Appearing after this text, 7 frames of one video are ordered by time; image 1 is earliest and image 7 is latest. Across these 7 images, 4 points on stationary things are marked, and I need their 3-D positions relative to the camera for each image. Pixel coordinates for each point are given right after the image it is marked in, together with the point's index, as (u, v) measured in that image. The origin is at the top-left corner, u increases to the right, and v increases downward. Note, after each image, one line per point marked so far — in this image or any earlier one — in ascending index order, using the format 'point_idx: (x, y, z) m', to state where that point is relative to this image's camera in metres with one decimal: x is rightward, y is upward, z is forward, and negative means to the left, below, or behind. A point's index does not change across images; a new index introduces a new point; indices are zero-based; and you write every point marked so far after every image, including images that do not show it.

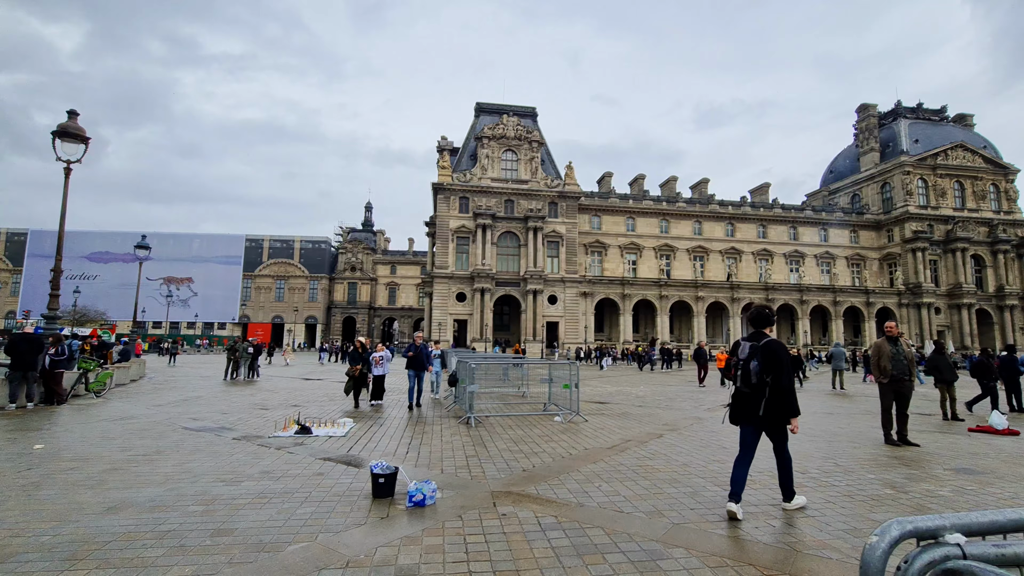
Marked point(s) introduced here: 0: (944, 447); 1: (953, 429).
0: (+6.5, -2.4, +7.5) m
1: (+8.5, -2.7, +9.6) m
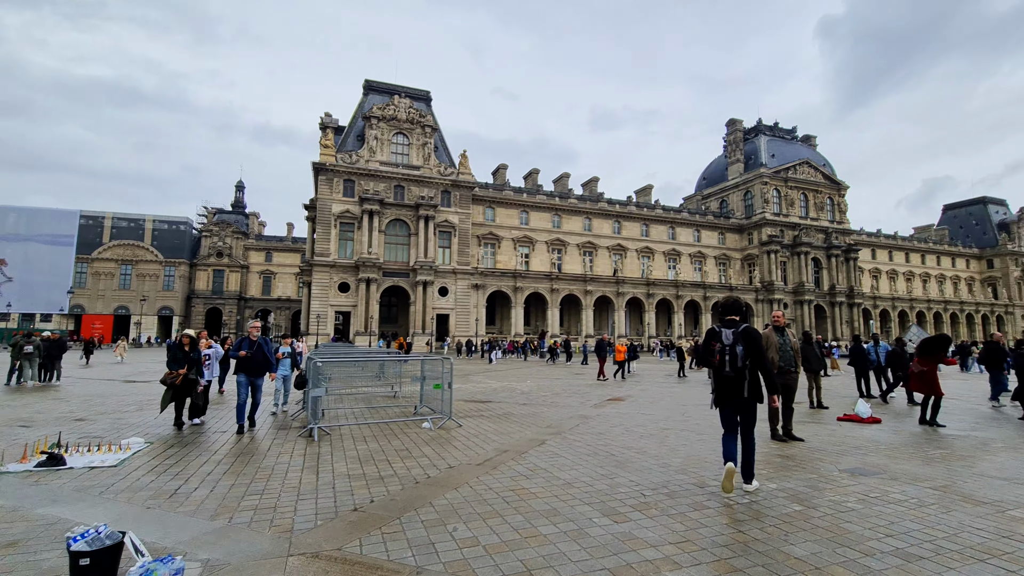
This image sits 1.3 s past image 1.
0: (+4.6, -2.2, +7.2) m
1: (+6.0, -2.5, +9.7) m
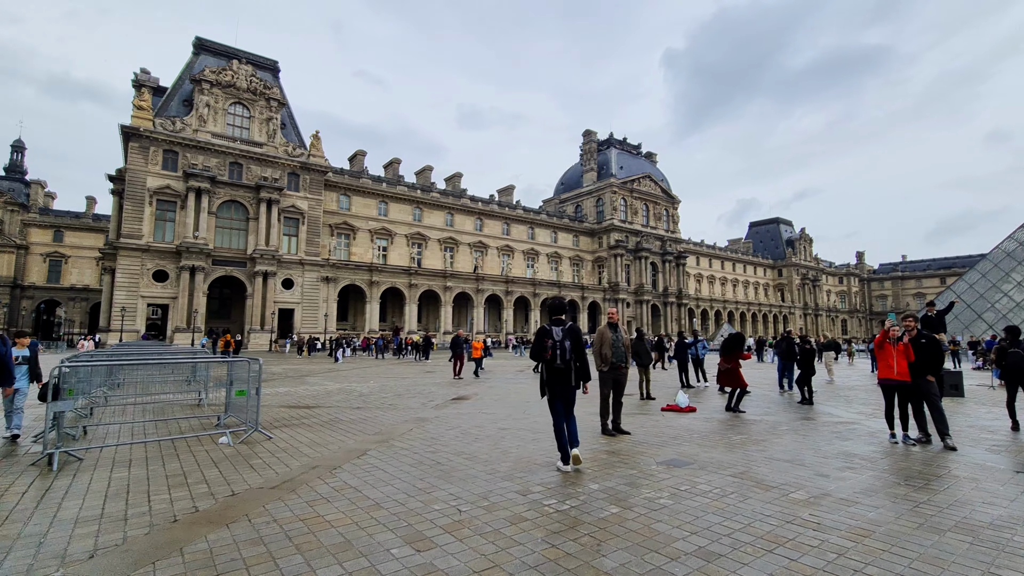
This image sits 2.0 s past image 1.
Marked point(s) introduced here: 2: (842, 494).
0: (+2.1, -2.2, +7.6) m
1: (+2.8, -2.5, +10.4) m
2: (+3.0, -1.9, +4.6) m
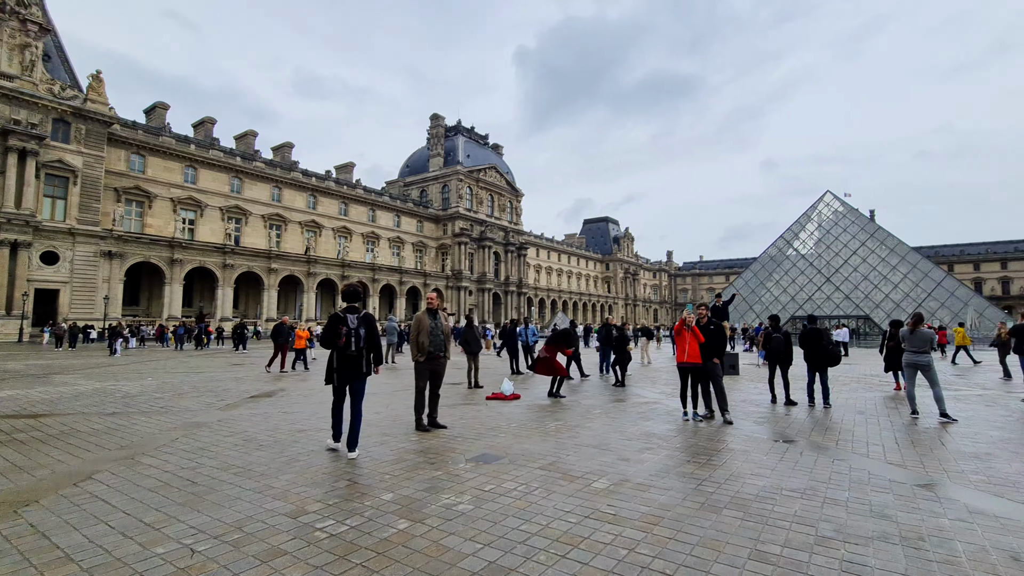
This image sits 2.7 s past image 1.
0: (-0.6, -2.0, +7.2) m
1: (-0.8, -2.2, +10.1) m
2: (+1.2, -1.8, +4.6) m
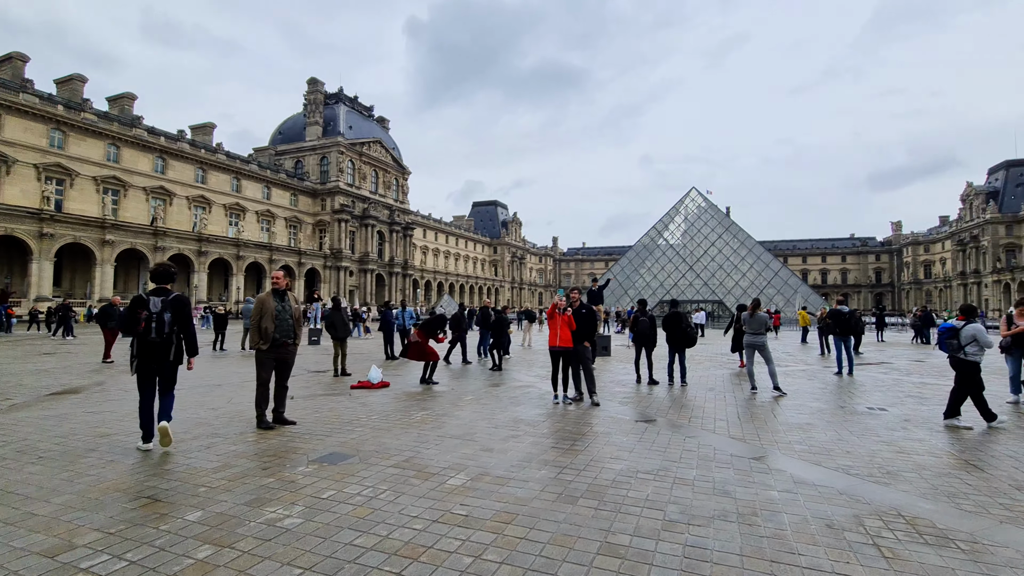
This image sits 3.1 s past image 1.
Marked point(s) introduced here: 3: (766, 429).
0: (-2.5, -1.7, +6.5) m
1: (-3.2, -1.8, +9.3) m
2: (-0.1, -1.6, +4.4) m
3: (+3.3, -1.8, +6.4) m
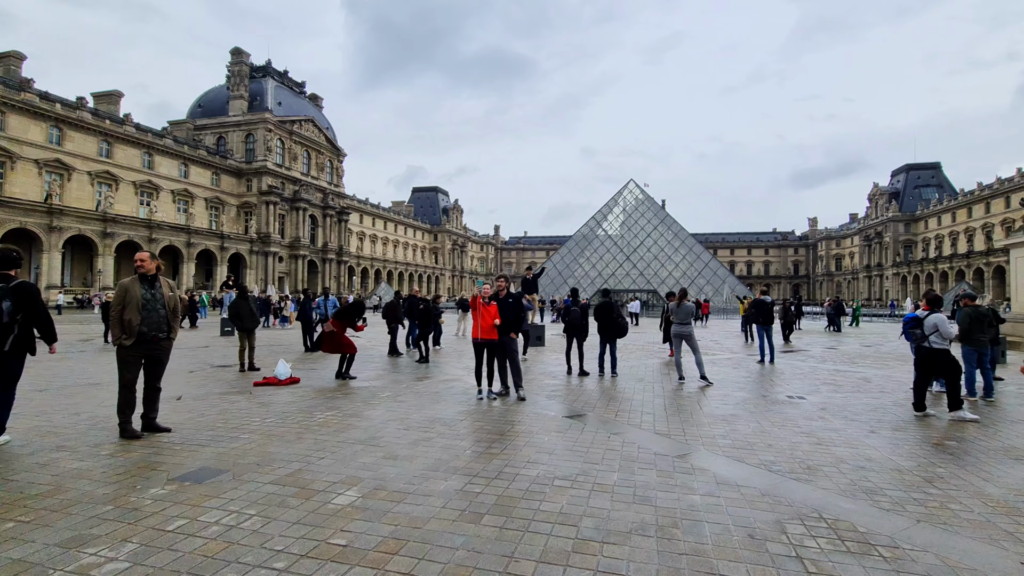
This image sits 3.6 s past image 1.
0: (-3.4, -1.5, +5.7) m
1: (-4.5, -1.6, +8.4) m
2: (-0.9, -1.5, +3.8) m
3: (+2.3, -1.7, +6.3) m
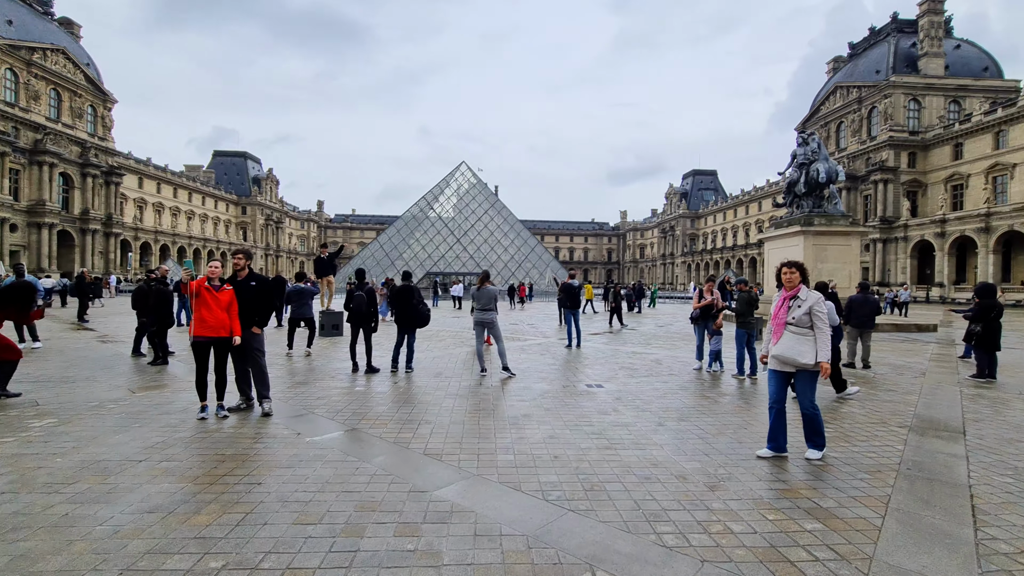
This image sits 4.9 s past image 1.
0: (-5.6, -1.3, +2.9) m
1: (-7.5, -1.3, +5.1) m
2: (-2.6, -1.4, +1.9) m
3: (-0.4, -1.5, +5.3) m
